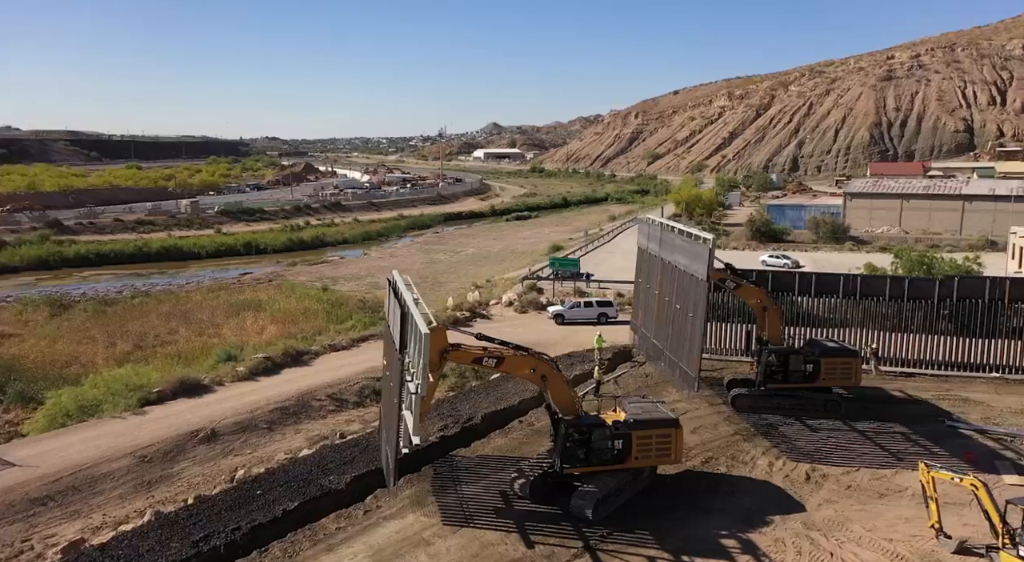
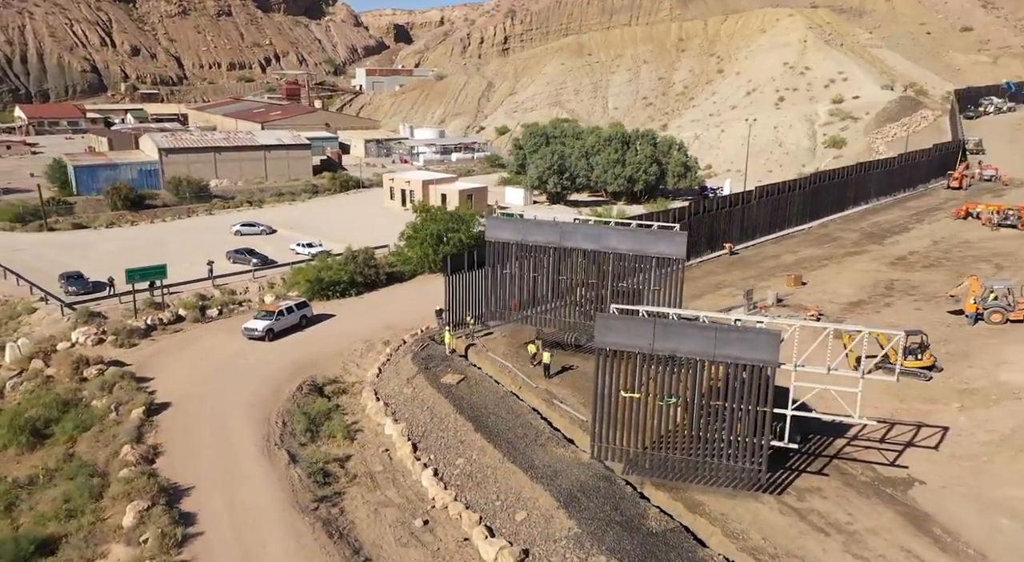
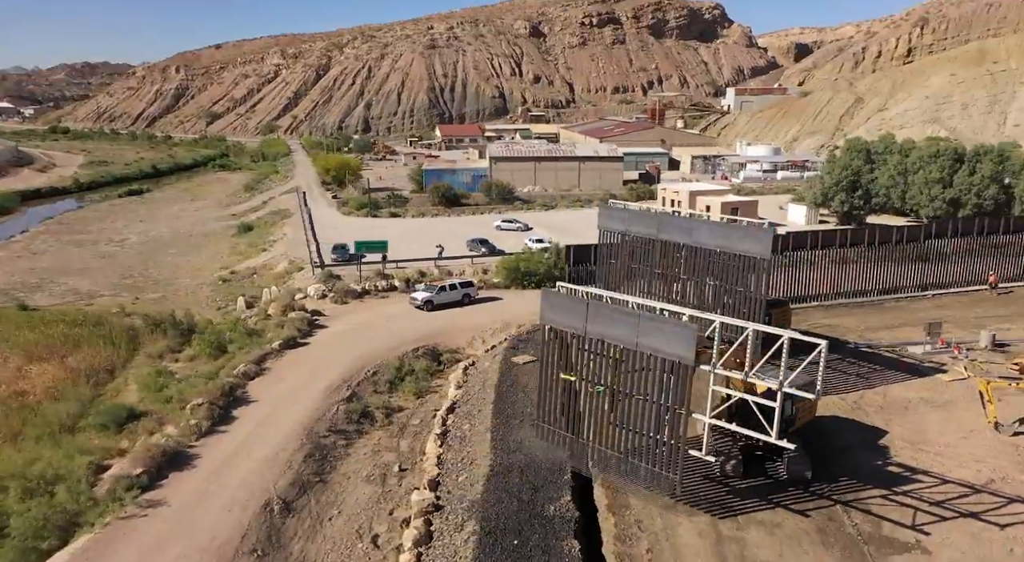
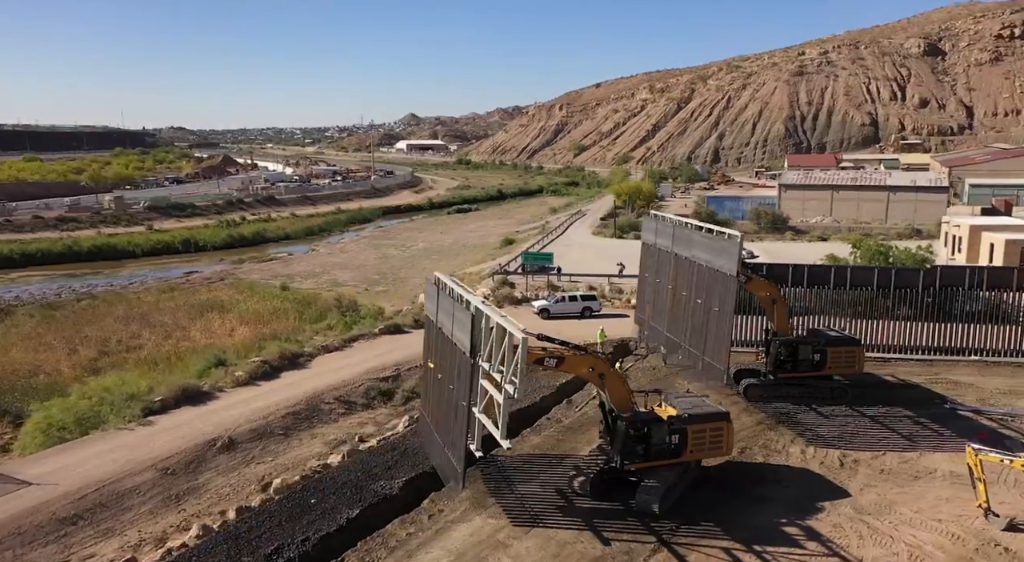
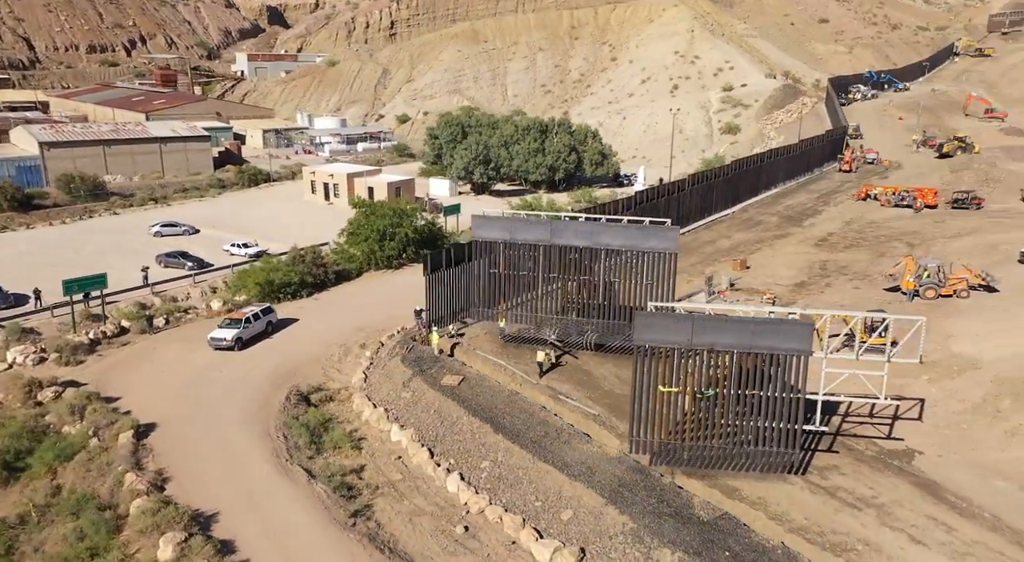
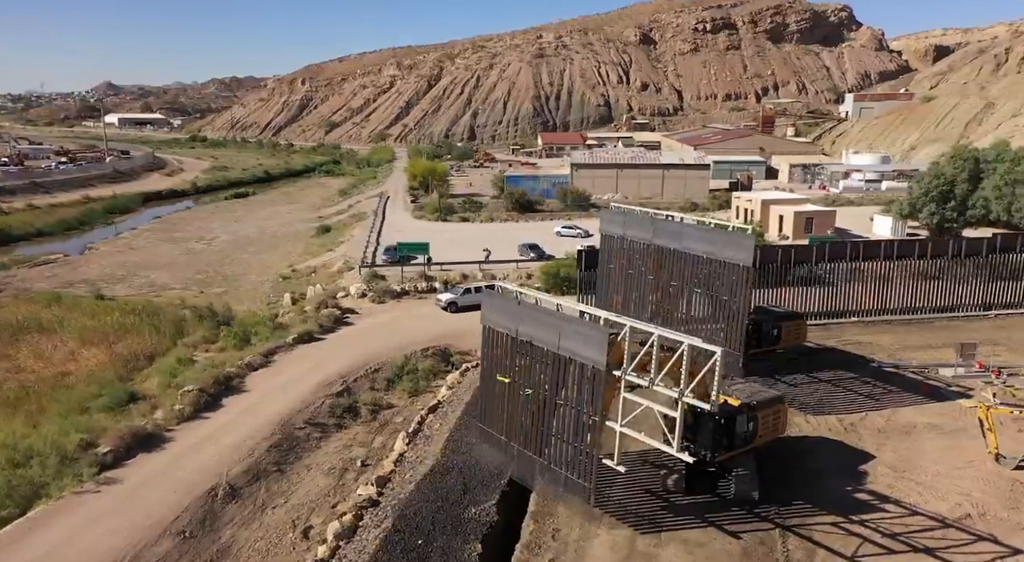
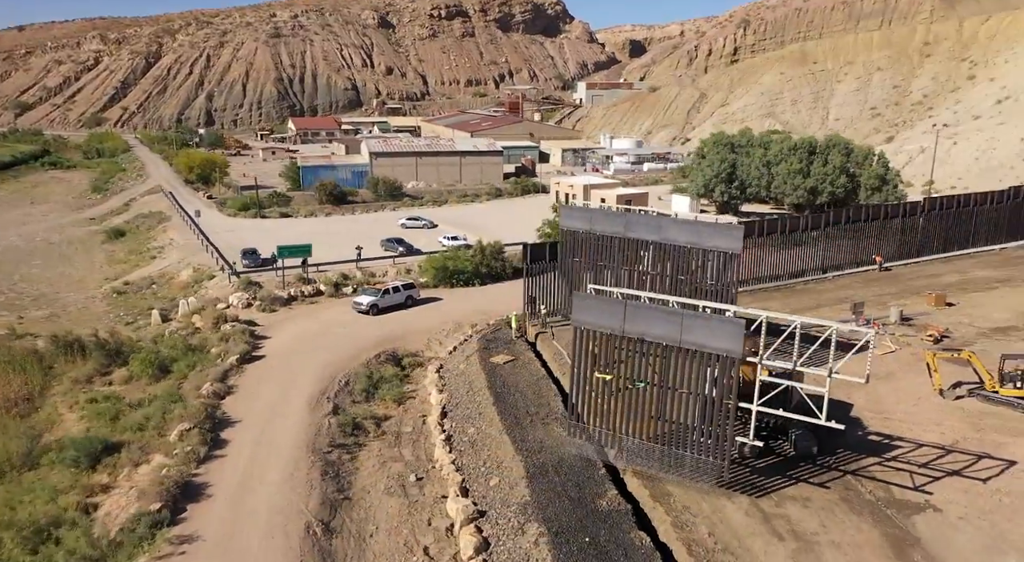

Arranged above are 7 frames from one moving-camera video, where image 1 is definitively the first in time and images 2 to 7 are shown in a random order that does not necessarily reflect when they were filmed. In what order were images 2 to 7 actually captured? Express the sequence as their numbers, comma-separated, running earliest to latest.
4, 6, 3, 7, 2, 5
